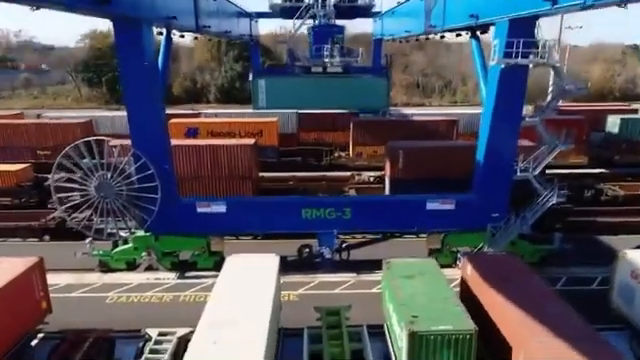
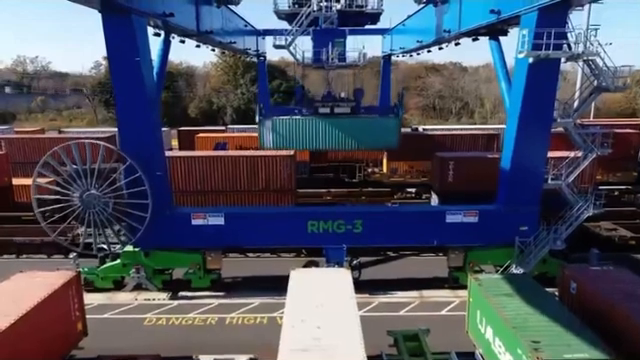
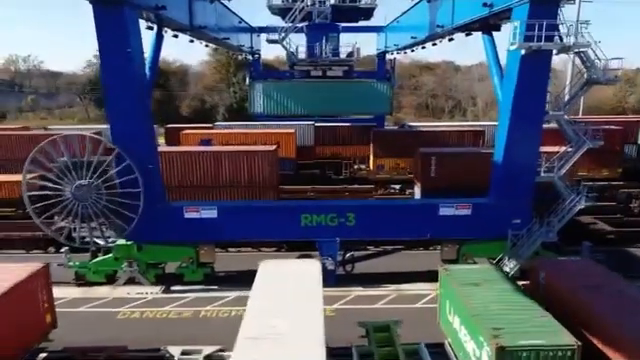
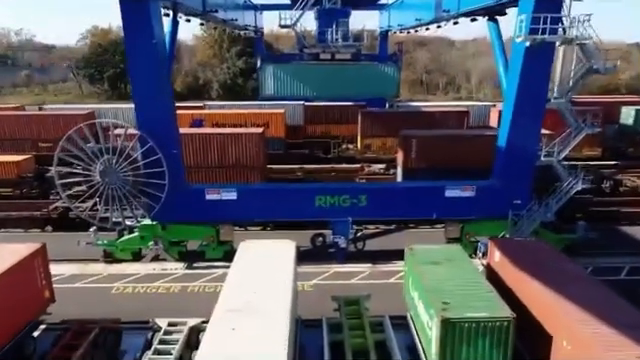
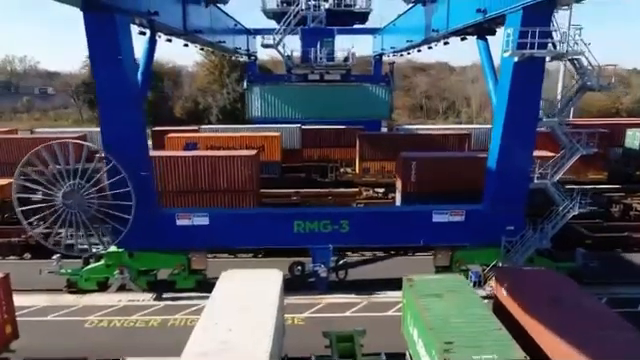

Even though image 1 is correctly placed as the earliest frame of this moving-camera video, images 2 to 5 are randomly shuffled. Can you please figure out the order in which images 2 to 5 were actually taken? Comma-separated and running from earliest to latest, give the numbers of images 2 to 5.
4, 5, 3, 2
